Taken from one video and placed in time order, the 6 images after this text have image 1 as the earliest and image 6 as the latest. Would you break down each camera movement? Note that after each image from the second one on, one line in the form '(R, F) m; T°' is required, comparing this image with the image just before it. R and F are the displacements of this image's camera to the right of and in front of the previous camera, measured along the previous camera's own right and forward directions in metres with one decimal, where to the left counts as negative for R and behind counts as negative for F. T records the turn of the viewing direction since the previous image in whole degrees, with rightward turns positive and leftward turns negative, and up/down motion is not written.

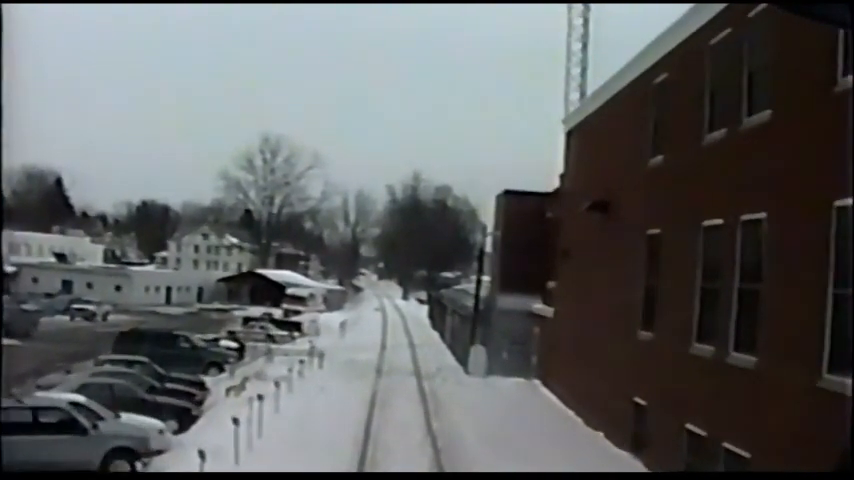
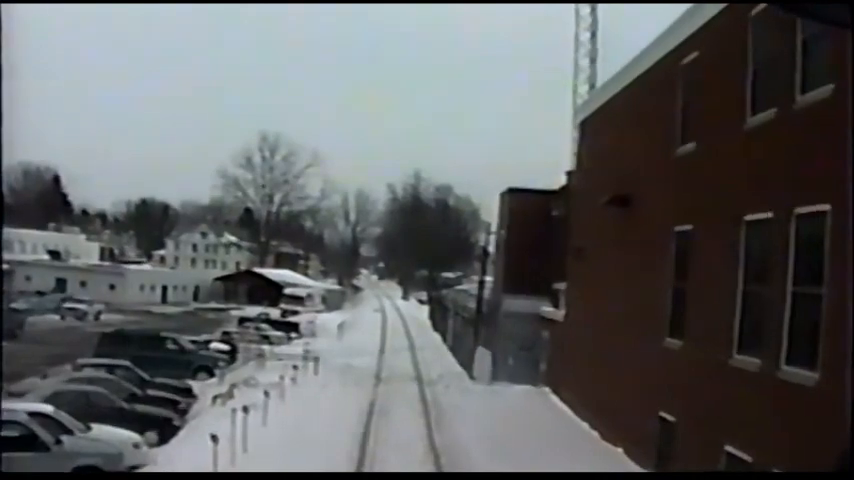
(0.0, +0.8) m; 0°
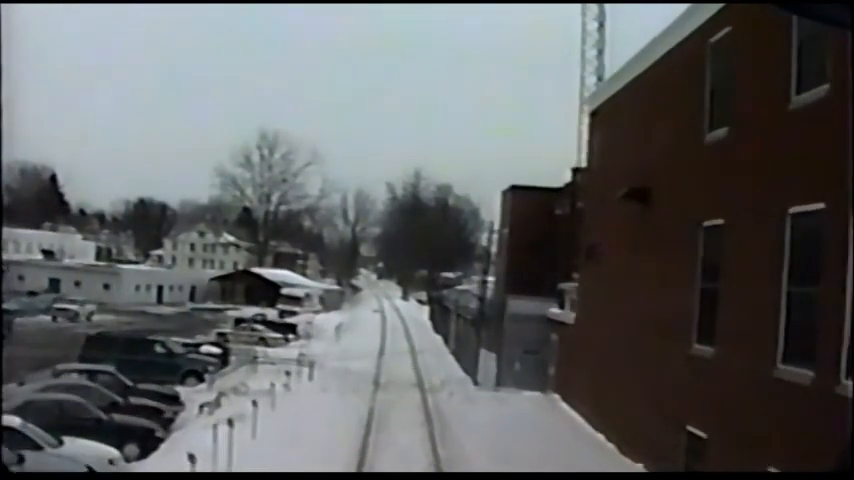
(0.0, +0.7) m; 0°
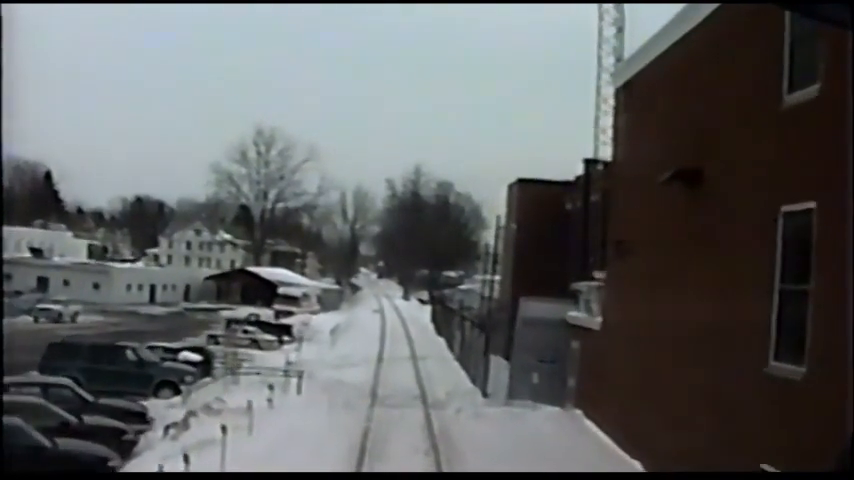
(0.0, +1.4) m; 0°
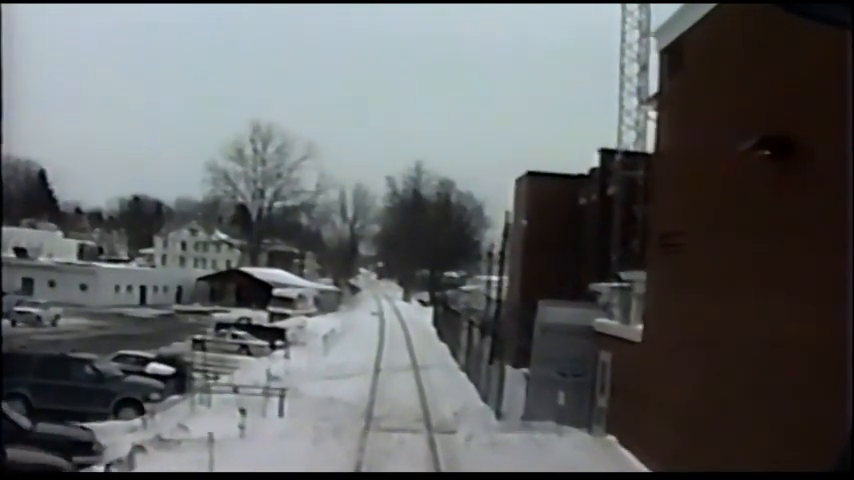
(0.0, +1.6) m; 0°
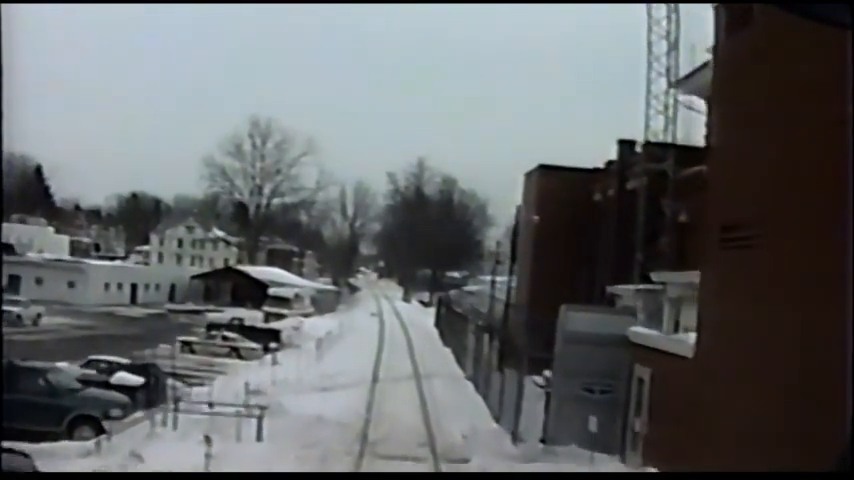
(0.0, +1.3) m; 0°
